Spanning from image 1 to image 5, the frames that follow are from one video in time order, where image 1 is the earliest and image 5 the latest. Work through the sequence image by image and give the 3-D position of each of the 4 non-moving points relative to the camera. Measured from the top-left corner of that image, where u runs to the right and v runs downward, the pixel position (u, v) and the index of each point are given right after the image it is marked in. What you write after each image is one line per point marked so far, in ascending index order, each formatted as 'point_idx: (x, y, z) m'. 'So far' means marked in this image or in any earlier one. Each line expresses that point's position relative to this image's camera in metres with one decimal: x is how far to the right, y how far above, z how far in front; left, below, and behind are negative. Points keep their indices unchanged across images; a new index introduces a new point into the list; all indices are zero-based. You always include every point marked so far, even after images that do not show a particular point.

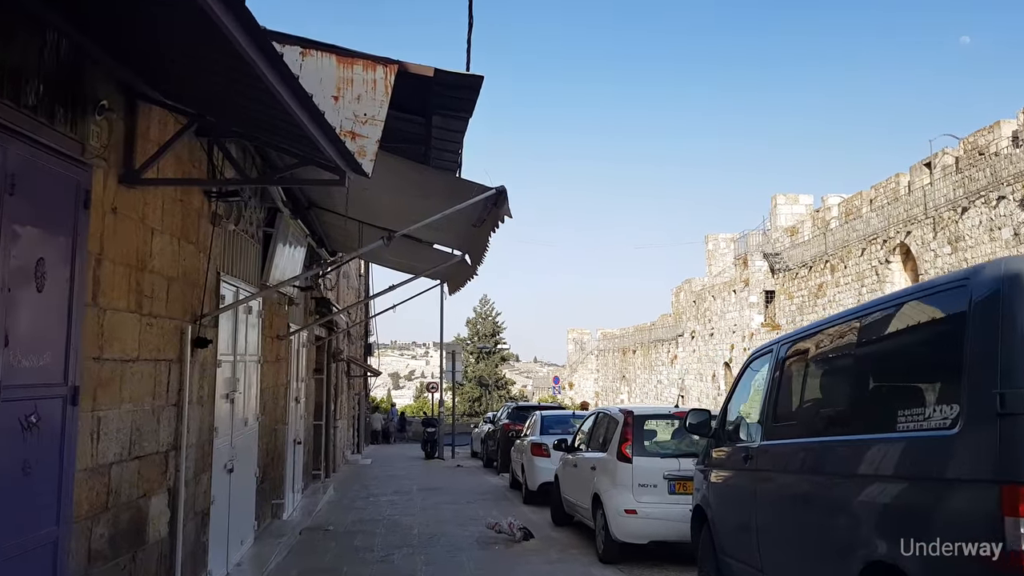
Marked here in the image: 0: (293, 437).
0: (-4.5, -3.1, +11.4) m
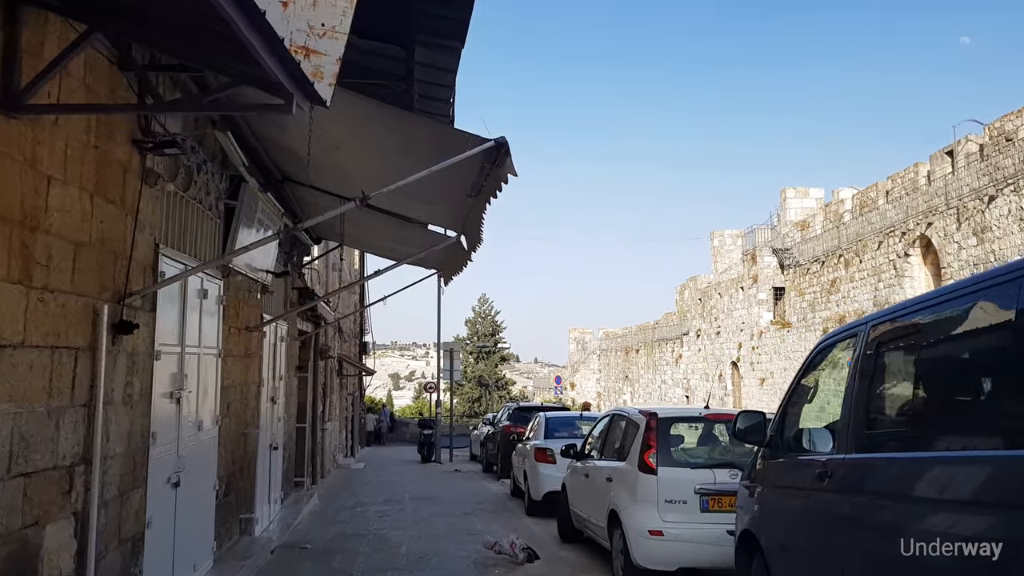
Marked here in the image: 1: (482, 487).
0: (-4.5, -2.8, +10.2) m
1: (-0.8, -5.5, +15.1) m
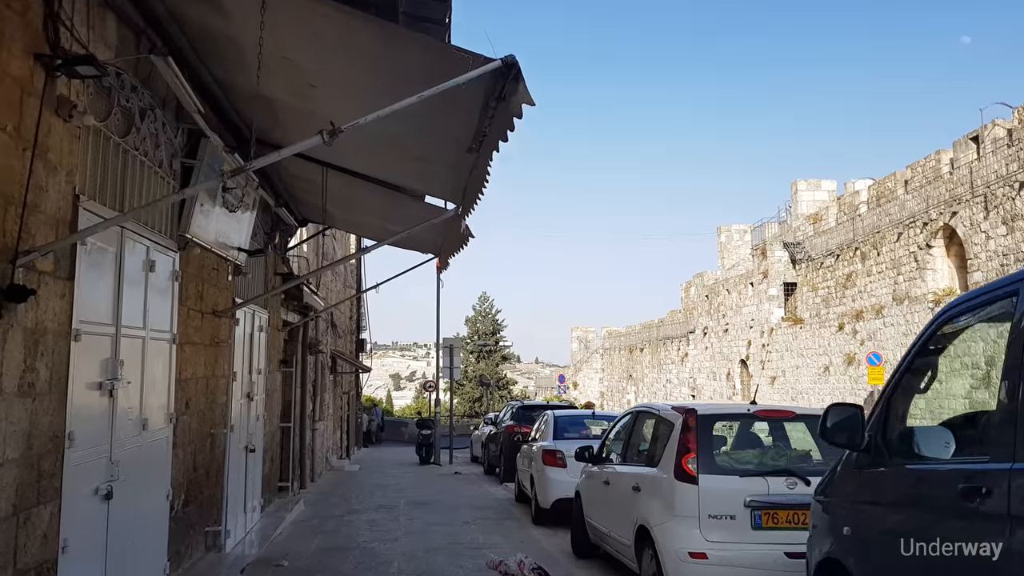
0: (-4.4, -2.5, +9.1) m
1: (-0.7, -5.2, +13.9) m
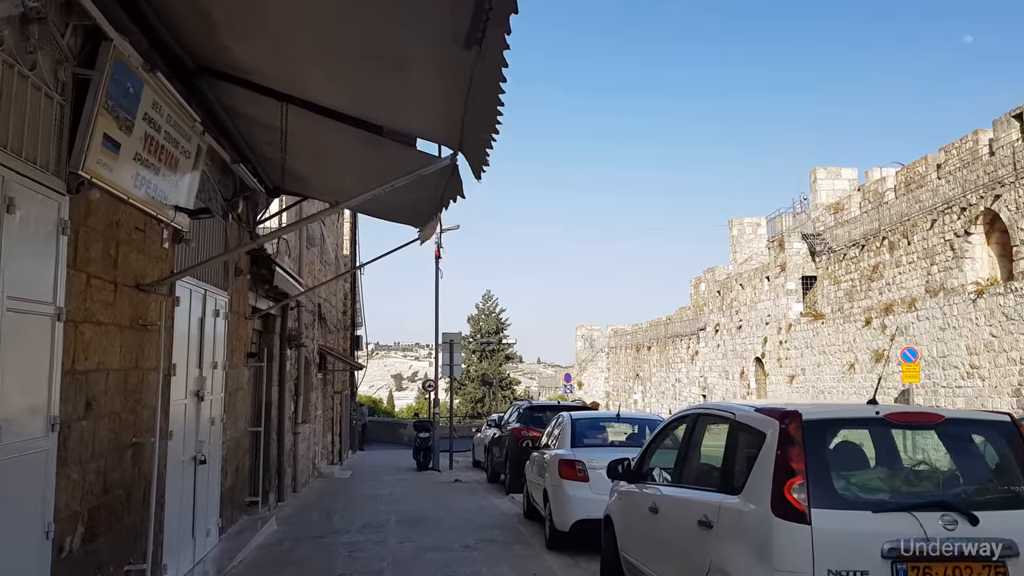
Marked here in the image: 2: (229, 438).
0: (-4.2, -2.2, +7.4) m
1: (-0.5, -4.8, +12.2) m
2: (-4.5, -2.4, +8.8) m
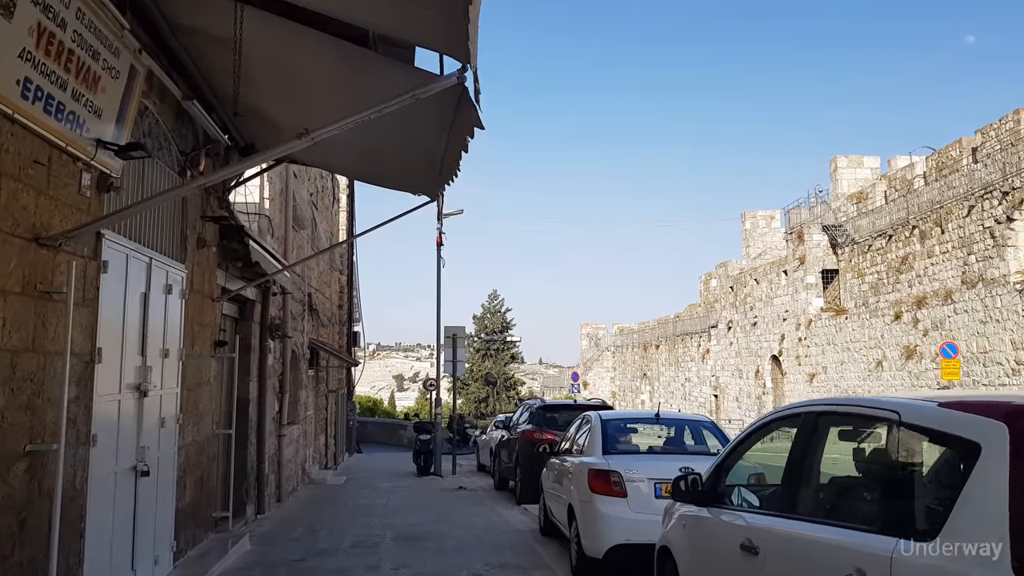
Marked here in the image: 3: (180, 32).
0: (-4.0, -1.8, +5.8) m
1: (-0.3, -4.5, +10.7) m
2: (-4.3, -2.0, +7.3) m
3: (-3.3, +2.5, +5.4) m
